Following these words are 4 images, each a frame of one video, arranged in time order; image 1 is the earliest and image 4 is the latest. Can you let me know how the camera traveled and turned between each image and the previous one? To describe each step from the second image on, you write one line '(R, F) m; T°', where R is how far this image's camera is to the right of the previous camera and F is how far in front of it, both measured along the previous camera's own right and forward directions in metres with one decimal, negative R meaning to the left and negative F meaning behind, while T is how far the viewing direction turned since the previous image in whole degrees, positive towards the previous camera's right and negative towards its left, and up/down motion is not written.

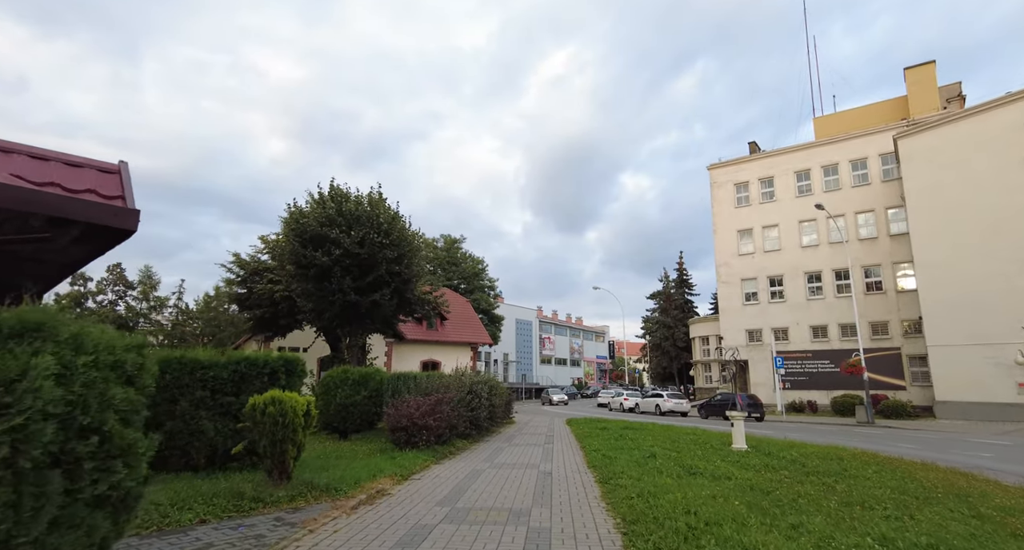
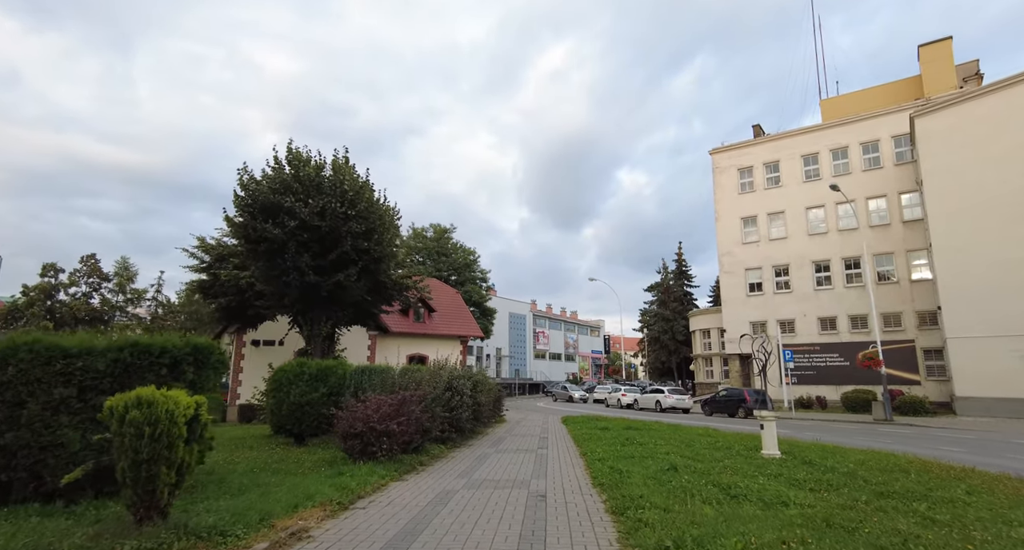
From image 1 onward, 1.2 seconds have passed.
(+0.2, +2.6) m; +1°
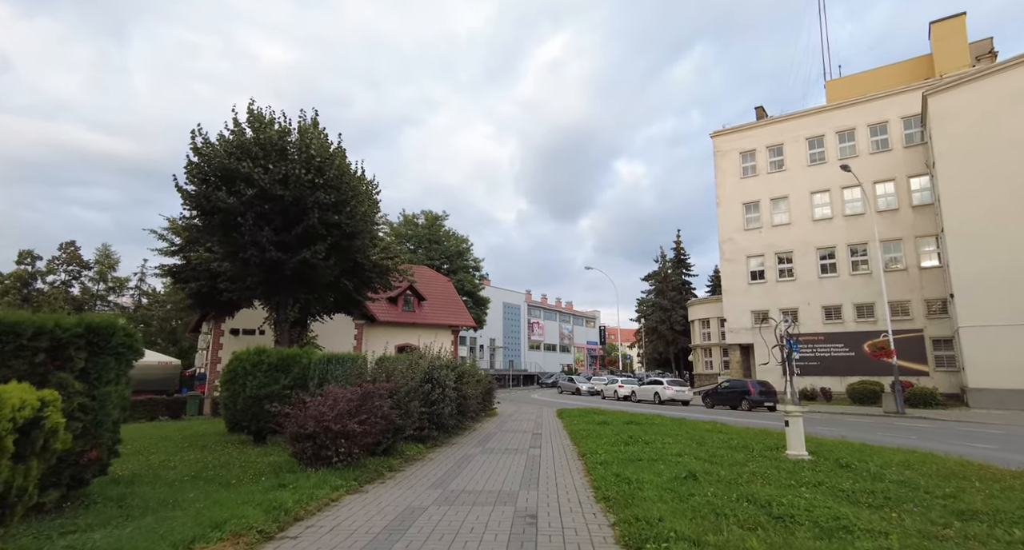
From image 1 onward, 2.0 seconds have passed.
(+0.2, +1.8) m; +1°
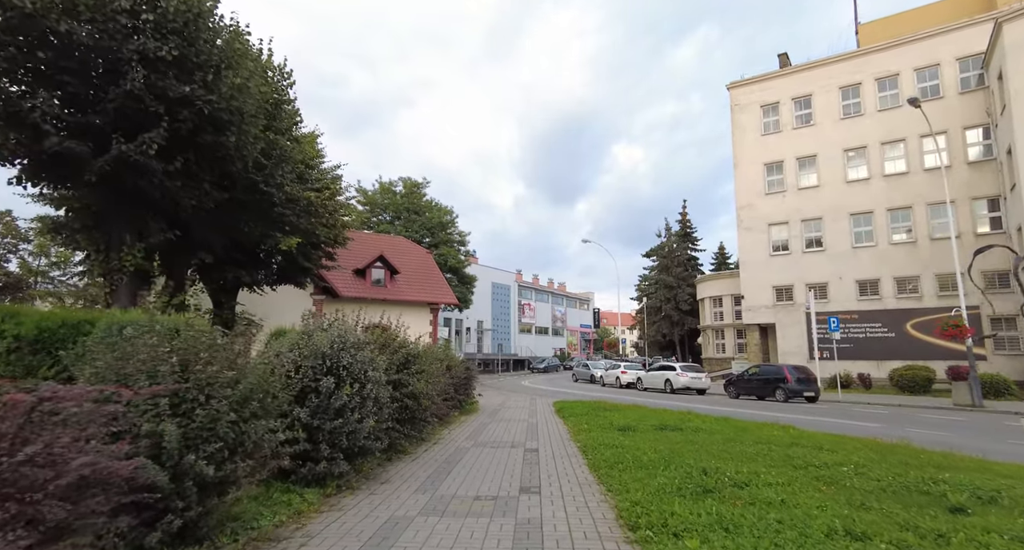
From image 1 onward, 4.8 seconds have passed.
(+0.2, +5.9) m; +1°
